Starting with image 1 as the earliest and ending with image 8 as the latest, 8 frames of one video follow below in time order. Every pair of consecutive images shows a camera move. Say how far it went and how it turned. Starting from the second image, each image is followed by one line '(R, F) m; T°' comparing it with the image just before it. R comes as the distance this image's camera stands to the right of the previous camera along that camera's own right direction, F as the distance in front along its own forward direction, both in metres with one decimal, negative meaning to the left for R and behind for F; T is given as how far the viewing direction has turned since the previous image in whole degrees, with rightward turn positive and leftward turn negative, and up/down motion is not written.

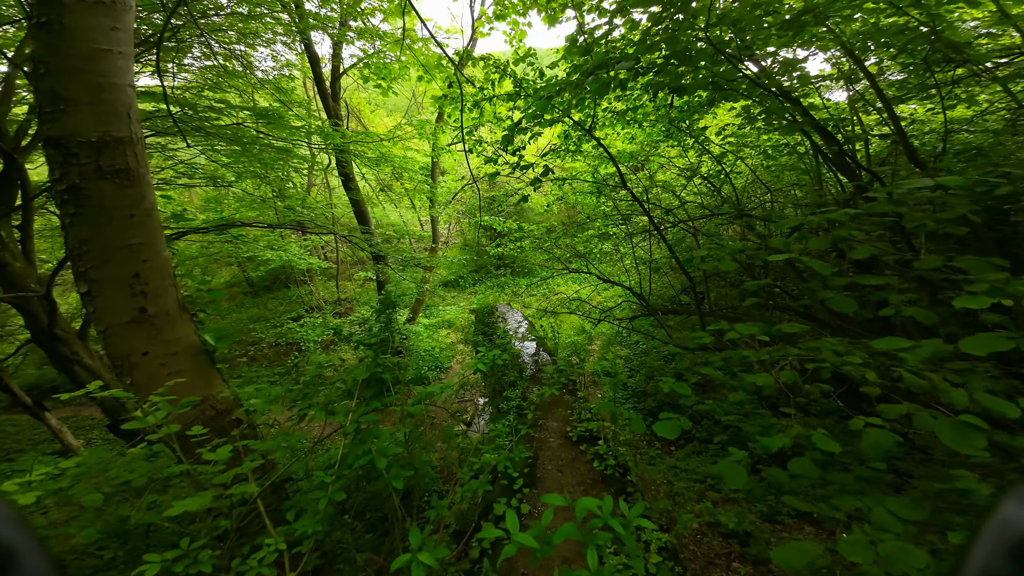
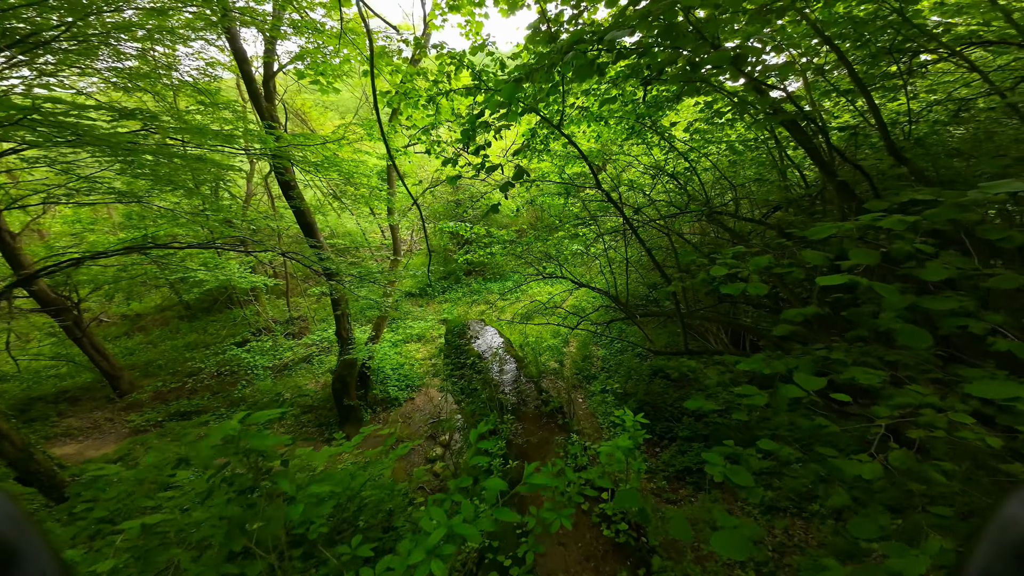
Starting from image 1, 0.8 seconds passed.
(0.0, +0.3) m; +6°
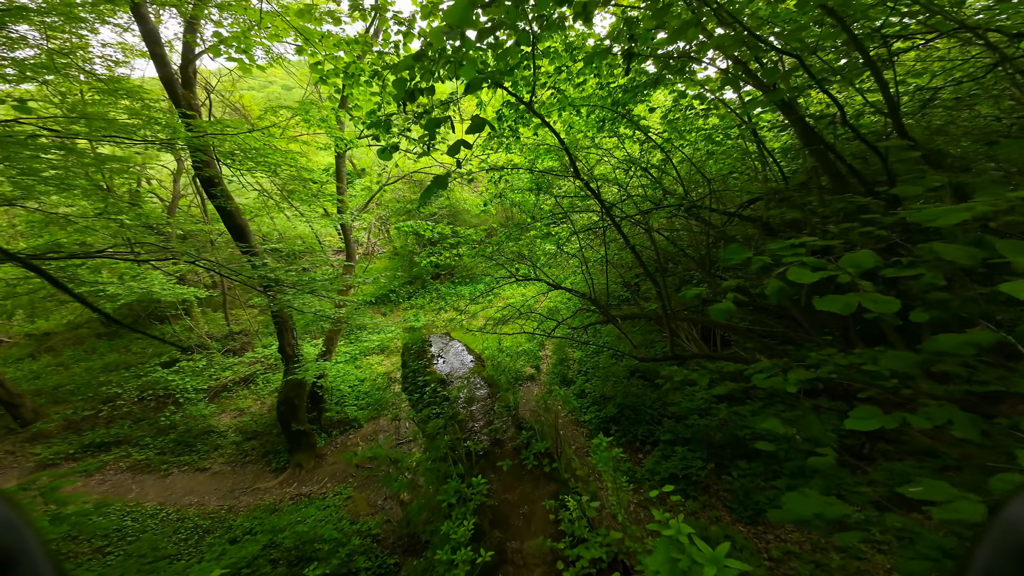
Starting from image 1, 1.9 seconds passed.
(0.0, +0.4) m; +5°
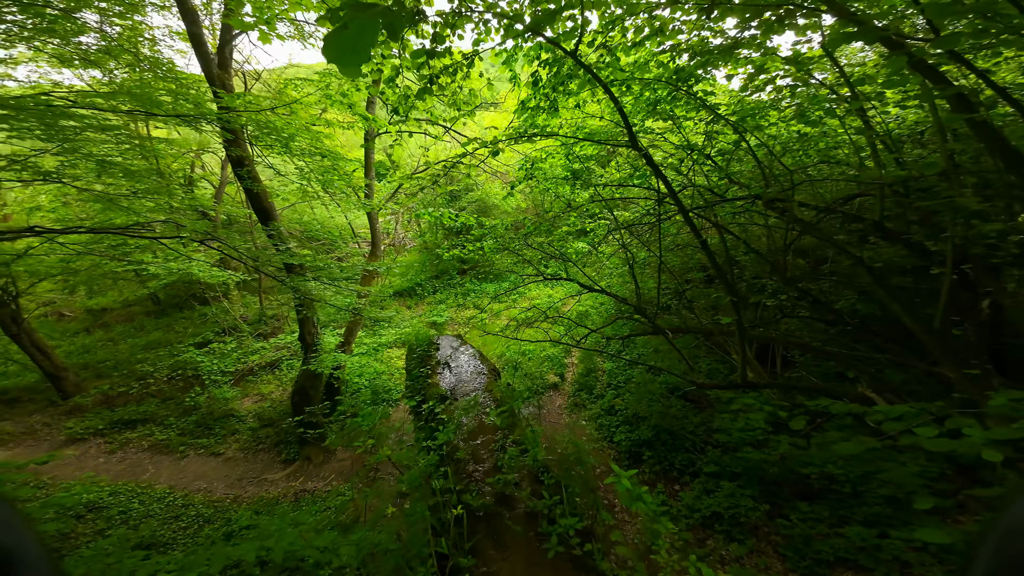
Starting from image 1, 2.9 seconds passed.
(0.0, +0.5) m; -5°
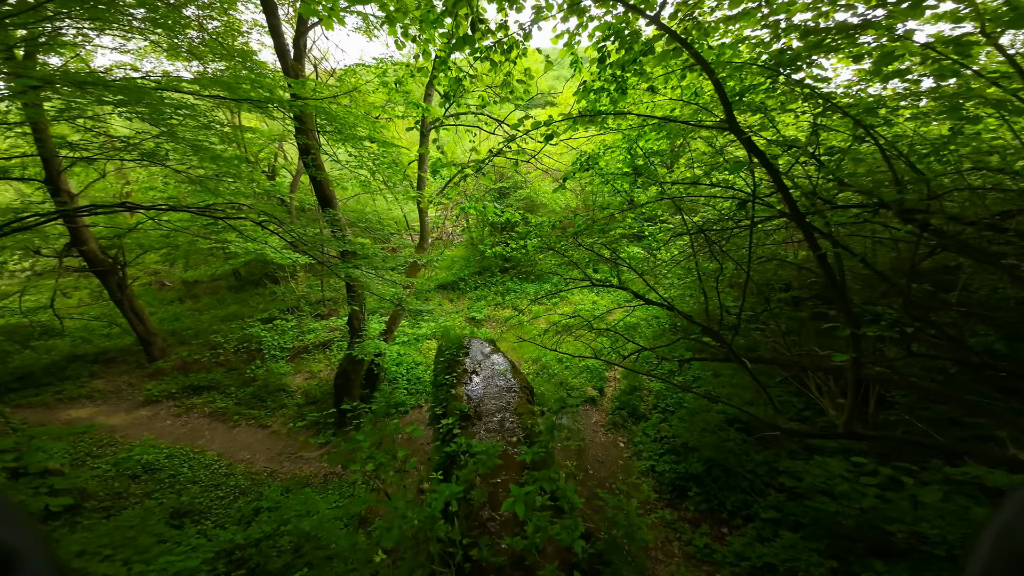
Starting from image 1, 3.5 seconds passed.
(0.0, +0.3) m; -8°
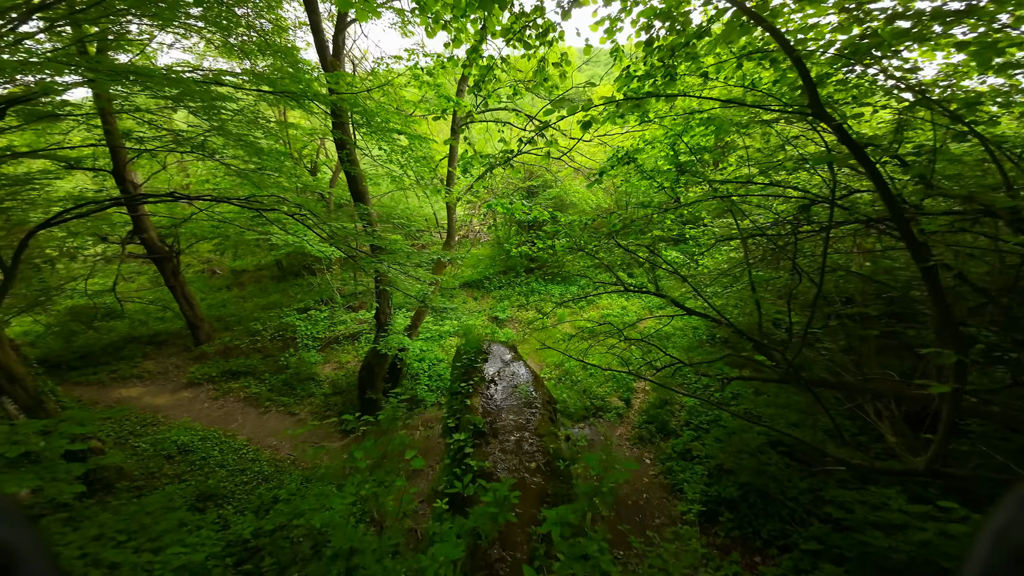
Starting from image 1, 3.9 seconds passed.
(0.0, +0.2) m; -5°
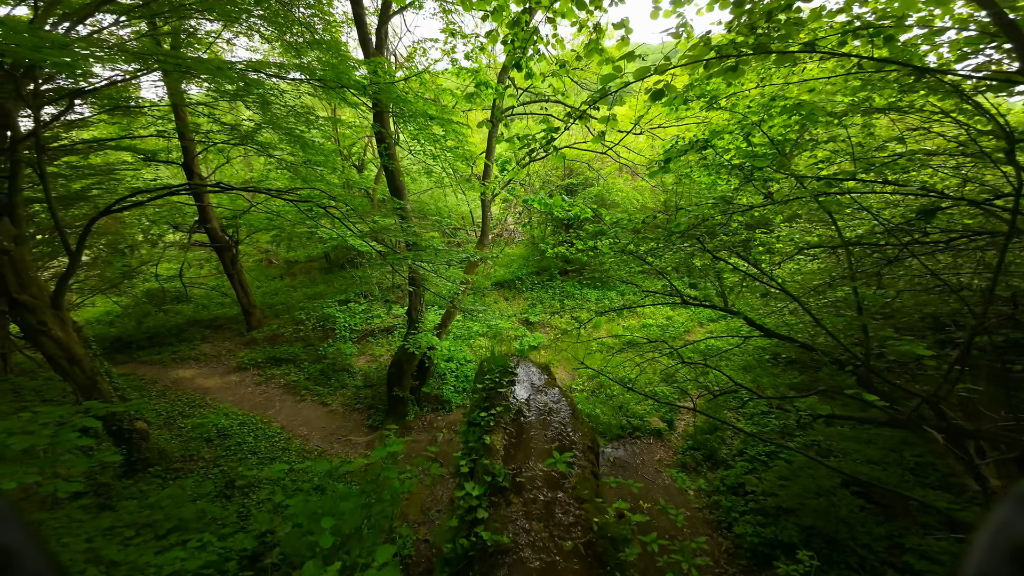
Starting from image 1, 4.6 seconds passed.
(0.0, +0.3) m; -6°
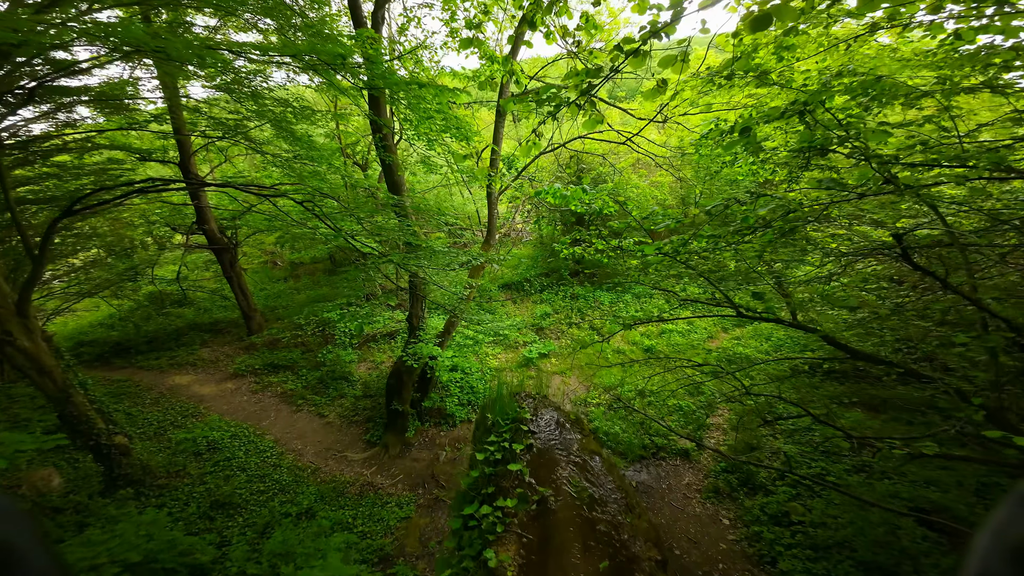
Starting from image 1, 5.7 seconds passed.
(0.0, +0.4) m; -1°
